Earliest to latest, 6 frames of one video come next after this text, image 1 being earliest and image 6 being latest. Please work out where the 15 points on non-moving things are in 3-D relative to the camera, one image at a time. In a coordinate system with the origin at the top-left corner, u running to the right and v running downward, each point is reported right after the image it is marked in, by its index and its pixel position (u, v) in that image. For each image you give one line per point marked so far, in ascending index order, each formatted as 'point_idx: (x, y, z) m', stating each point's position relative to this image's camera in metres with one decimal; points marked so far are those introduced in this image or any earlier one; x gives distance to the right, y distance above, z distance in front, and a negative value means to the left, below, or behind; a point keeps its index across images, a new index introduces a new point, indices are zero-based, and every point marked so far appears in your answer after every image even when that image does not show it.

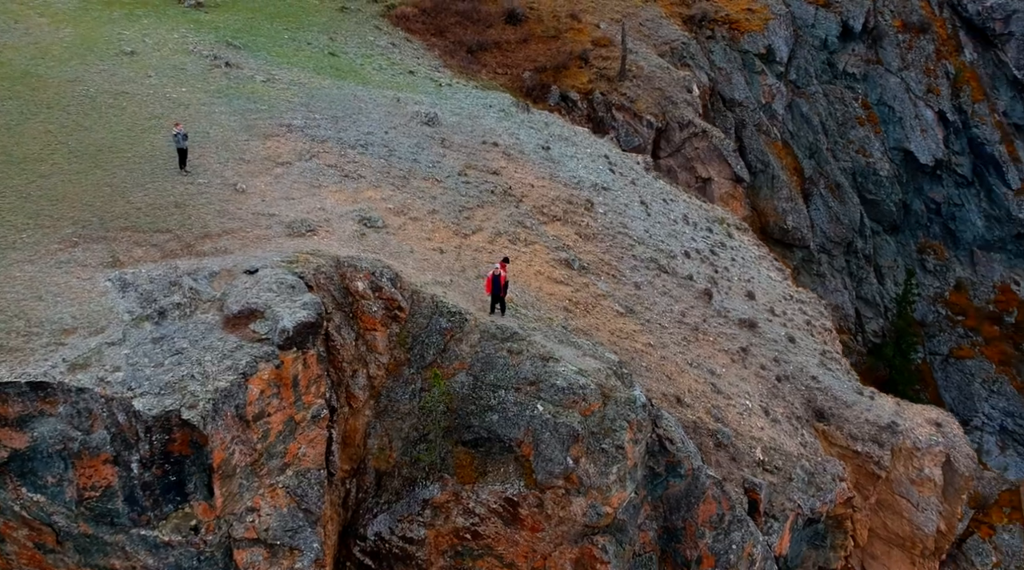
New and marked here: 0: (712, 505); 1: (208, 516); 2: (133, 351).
0: (+4.6, -4.7, +17.8) m
1: (-5.7, -4.1, +15.0) m
2: (-6.8, -1.2, +15.0) m
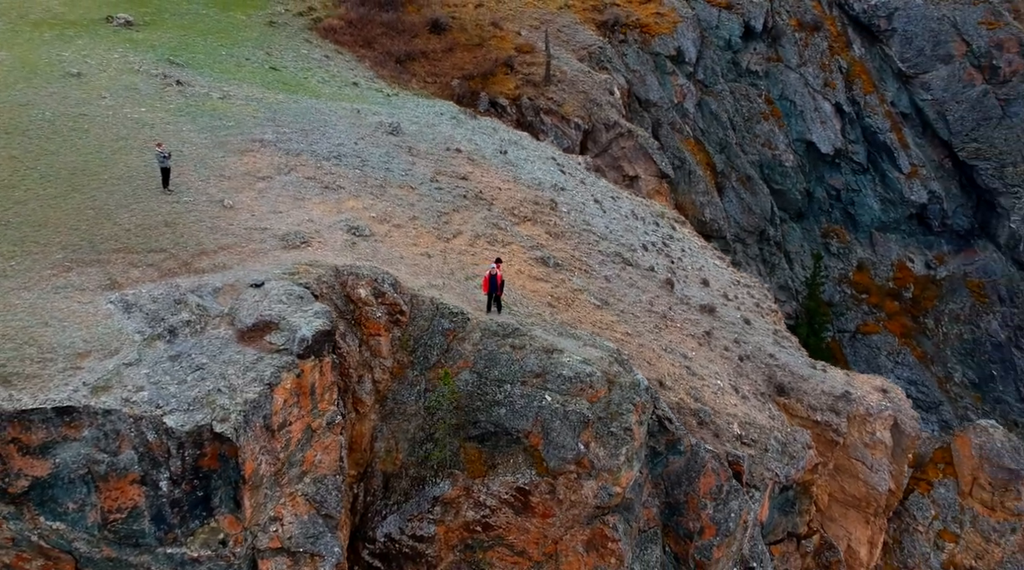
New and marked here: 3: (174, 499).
0: (+4.8, -4.4, +19.0) m
1: (-5.2, -4.4, +15.0) m
2: (-6.5, -1.5, +15.0) m
3: (-6.0, -3.7, +14.4) m
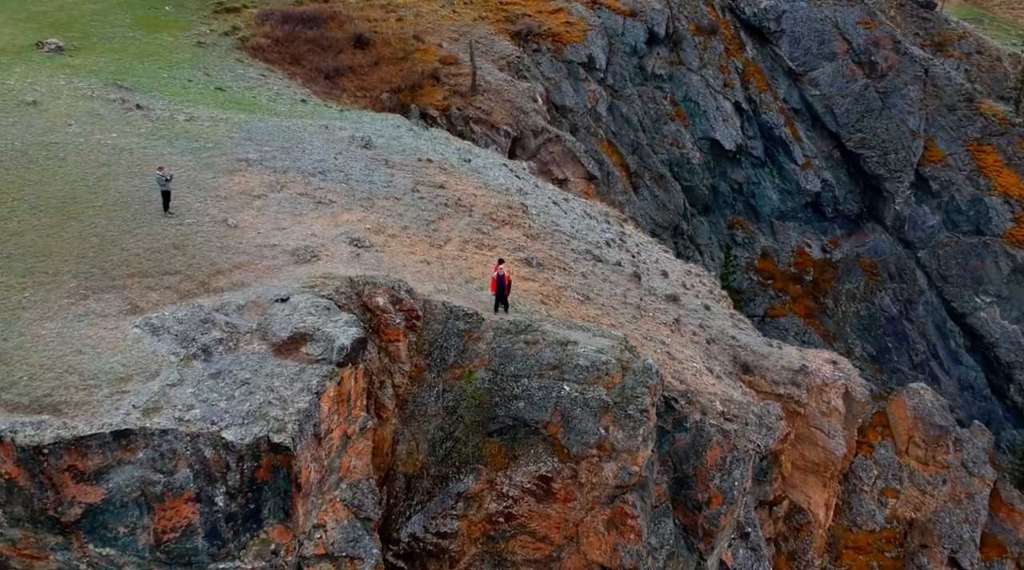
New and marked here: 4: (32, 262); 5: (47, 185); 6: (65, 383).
0: (+5.1, -4.1, +20.5) m
1: (-4.3, -4.6, +15.3) m
2: (-5.7, -1.9, +15.2) m
3: (-5.1, -4.0, +14.6) m
4: (-9.9, +0.5, +17.3) m
5: (-11.0, +2.4, +19.7) m
6: (-7.8, -1.7, +14.6) m
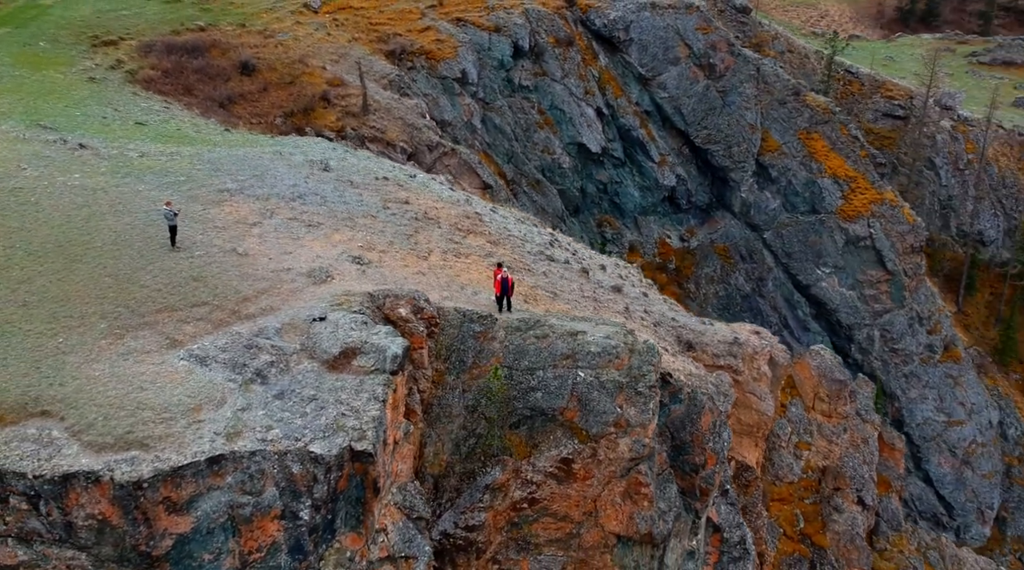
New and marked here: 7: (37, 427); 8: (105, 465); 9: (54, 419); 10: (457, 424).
0: (+5.2, -3.6, +22.9) m
1: (-2.9, -4.9, +16.0) m
2: (-4.6, -2.3, +15.6) m
3: (-3.6, -4.4, +15.2) m
4: (-9.3, -0.4, +16.9) m
5: (-11.0, +1.2, +19.1) m
6: (-6.5, -2.4, +14.7) m
7: (-8.1, -2.4, +14.3) m
8: (-6.7, -3.0, +13.8) m
9: (-7.9, -2.3, +14.5) m
10: (-1.3, -3.3, +19.9) m
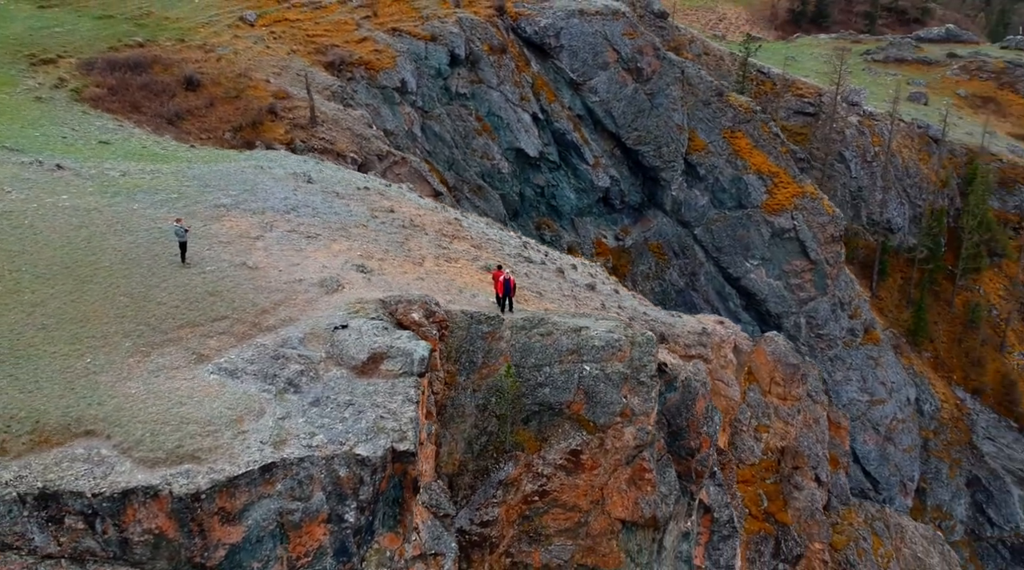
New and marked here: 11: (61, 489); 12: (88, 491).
0: (+5.2, -3.4, +24.1) m
1: (-2.2, -5.0, +16.5) m
2: (-3.9, -2.5, +15.9) m
3: (-2.8, -4.5, +15.6) m
4: (-8.8, -0.9, +16.8) m
5: (-10.8, +0.7, +18.9) m
6: (-5.8, -2.6, +14.8) m
7: (-7.3, -2.8, +14.3) m
8: (-5.8, -3.2, +13.9) m
9: (-7.2, -2.6, +14.5) m
10: (-1.0, -3.4, +20.5) m
11: (-7.3, -3.3, +13.6) m
12: (-6.9, -3.4, +13.6) m
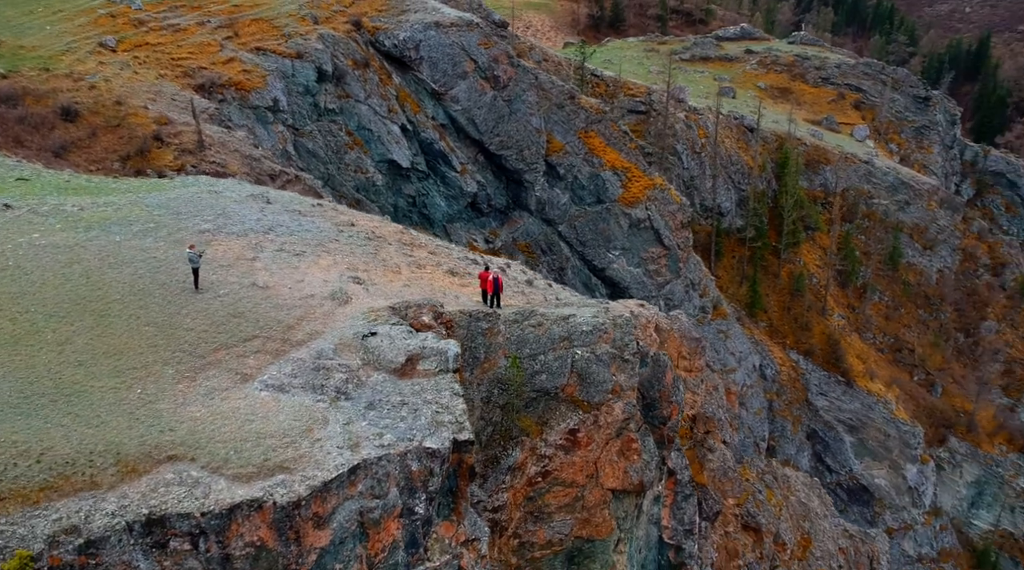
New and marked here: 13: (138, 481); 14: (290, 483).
0: (+4.6, -2.9, +26.5) m
1: (-1.1, -5.1, +17.6) m
2: (-2.9, -2.7, +16.7) m
3: (-1.5, -4.6, +16.6) m
4: (-8.0, -1.5, +16.7) m
5: (-10.4, -0.2, +18.3) m
6: (-4.5, -3.0, +15.3) m
7: (-5.9, -3.2, +14.5) m
8: (-4.3, -3.6, +14.4) m
9: (-5.8, -3.1, +14.7) m
10: (-0.8, -3.4, +21.8) m
11: (-5.7, -3.8, +13.8) m
12: (-5.3, -3.8, +13.9) m
13: (-6.3, -3.3, +14.2) m
14: (-3.9, -3.5, +14.7) m
